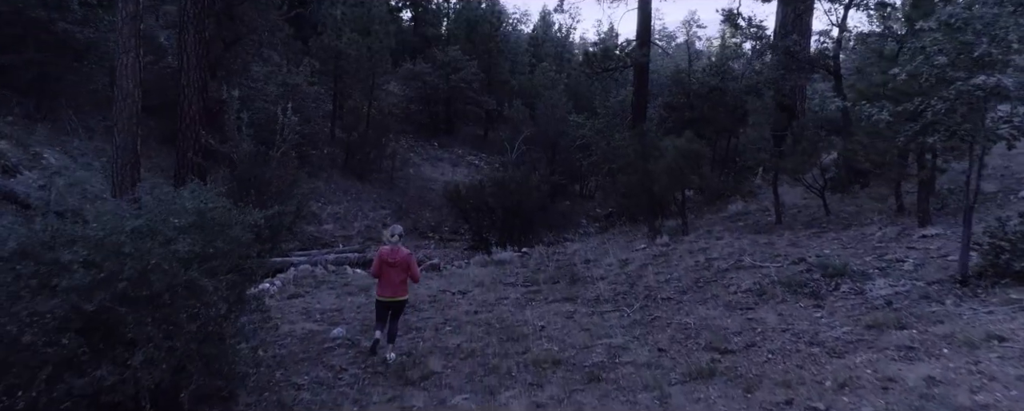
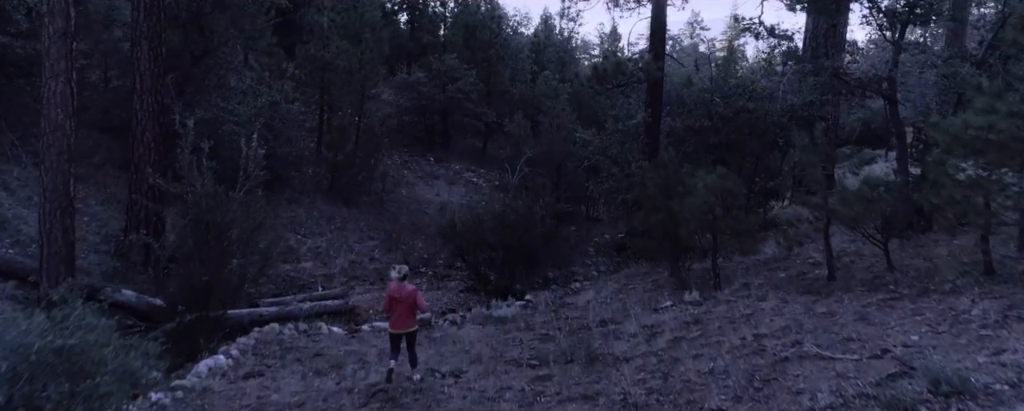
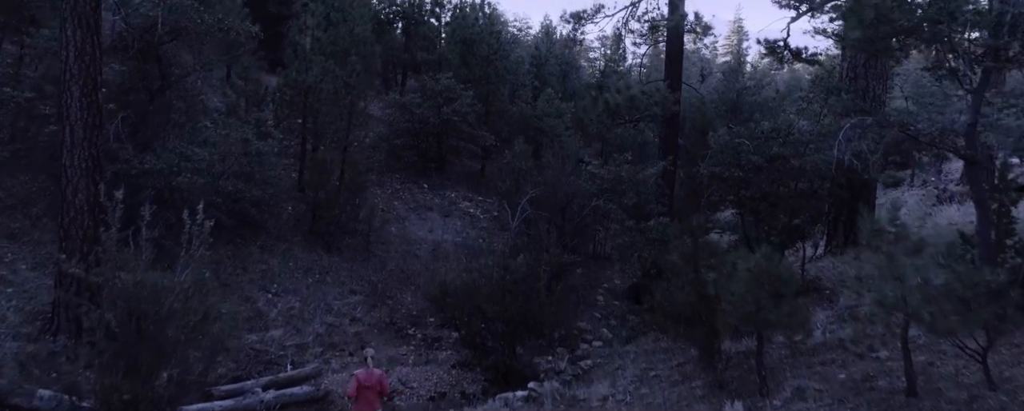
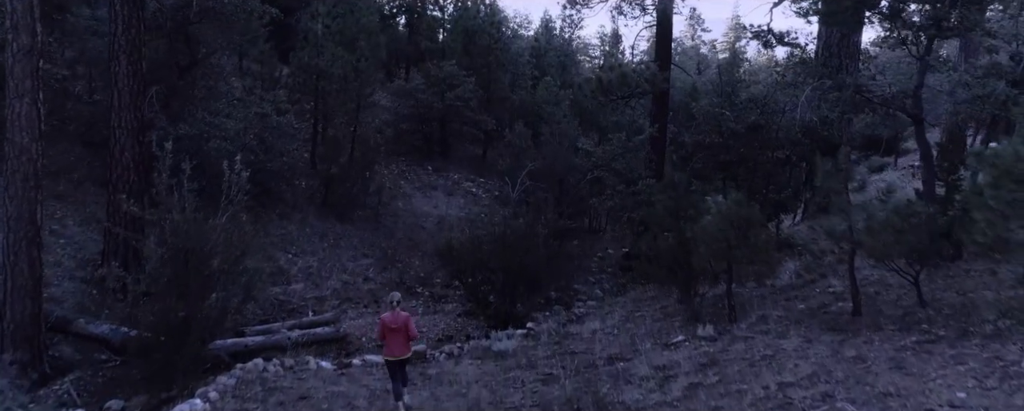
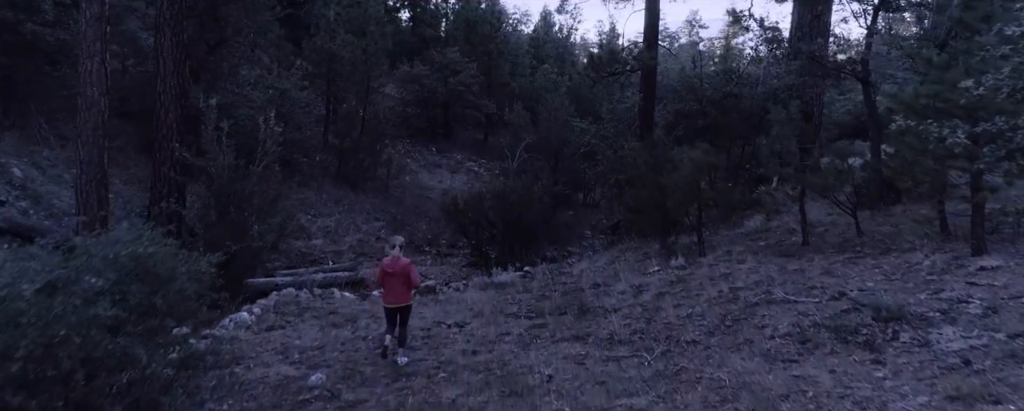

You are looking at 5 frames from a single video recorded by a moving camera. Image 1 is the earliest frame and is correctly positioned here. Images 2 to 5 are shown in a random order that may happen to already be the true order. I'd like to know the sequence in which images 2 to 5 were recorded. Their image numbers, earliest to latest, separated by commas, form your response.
5, 2, 4, 3
